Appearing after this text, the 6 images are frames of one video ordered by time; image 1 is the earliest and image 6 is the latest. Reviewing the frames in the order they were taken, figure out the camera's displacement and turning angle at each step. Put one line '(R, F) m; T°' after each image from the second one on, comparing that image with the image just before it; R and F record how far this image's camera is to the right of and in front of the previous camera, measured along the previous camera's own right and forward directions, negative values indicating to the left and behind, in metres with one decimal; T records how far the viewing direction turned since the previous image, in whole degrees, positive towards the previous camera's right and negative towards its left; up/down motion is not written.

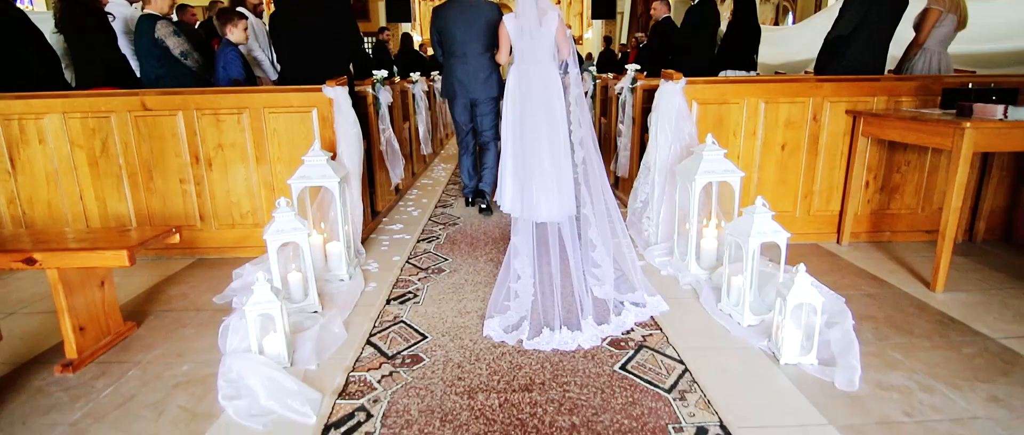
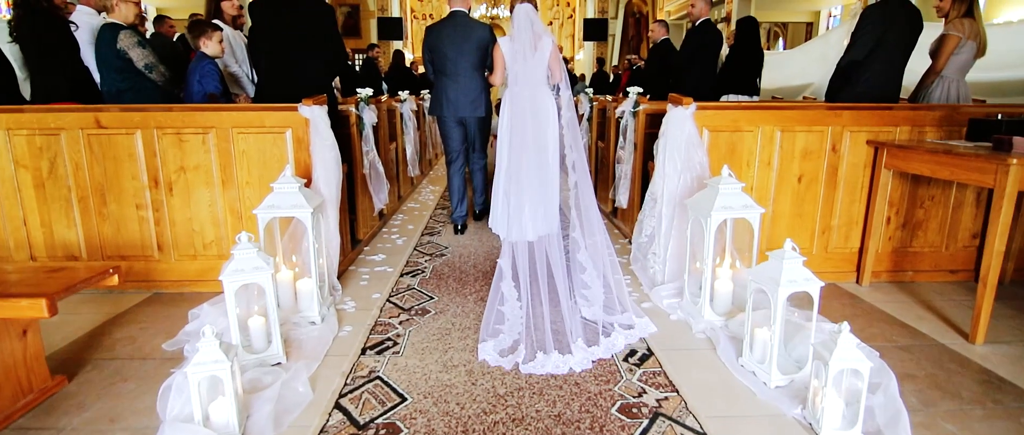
(0.0, +0.3) m; +1°
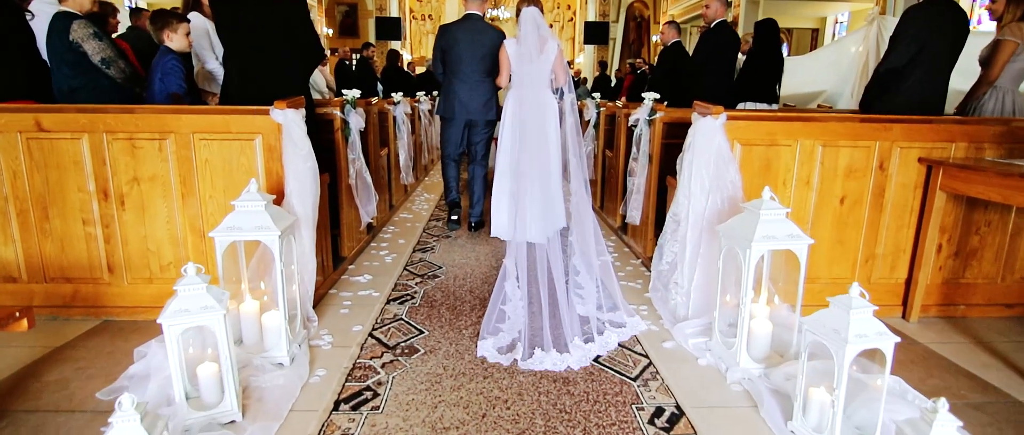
(0.0, +0.4) m; 0°
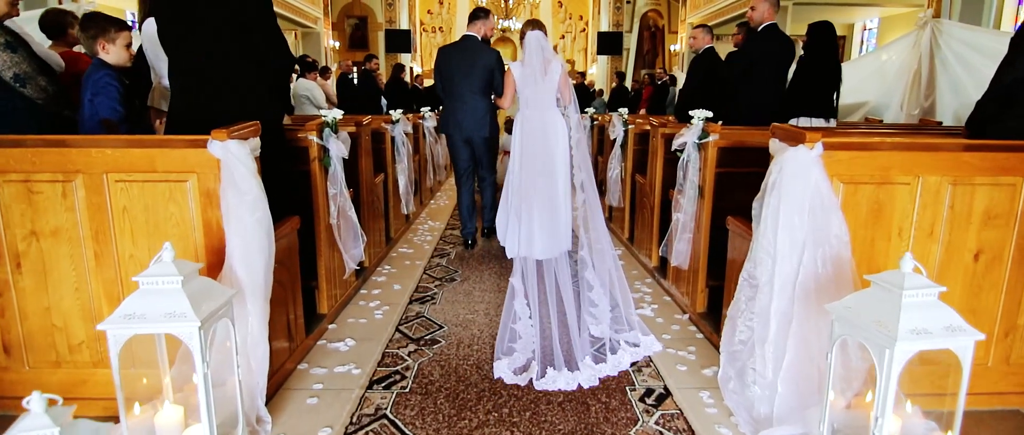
(0.0, +0.7) m; -1°
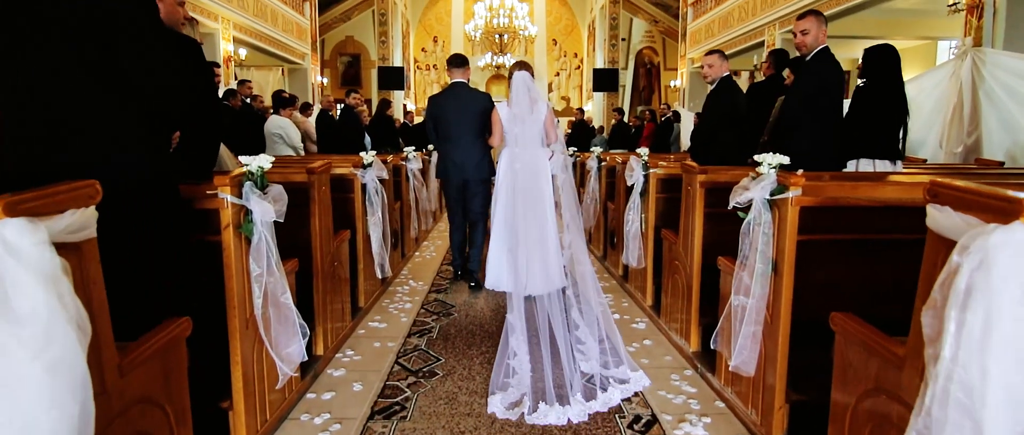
(0.0, +0.8) m; +1°
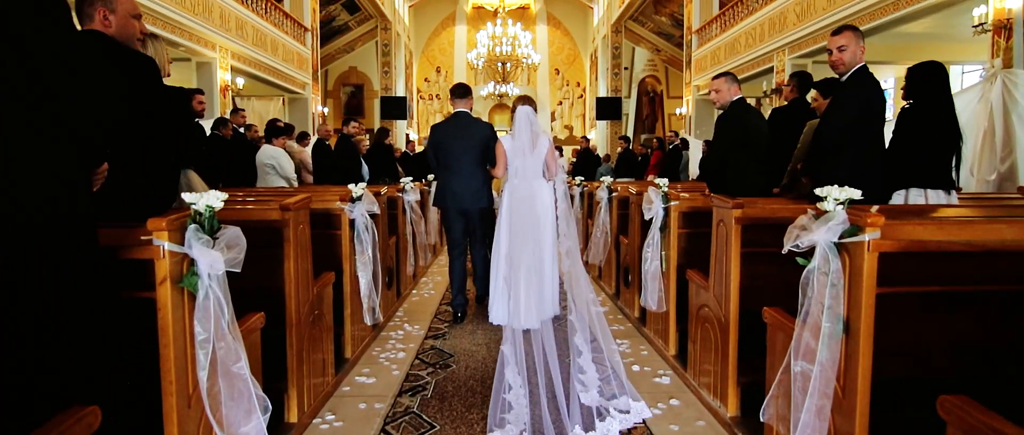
(0.0, +0.4) m; 0°
